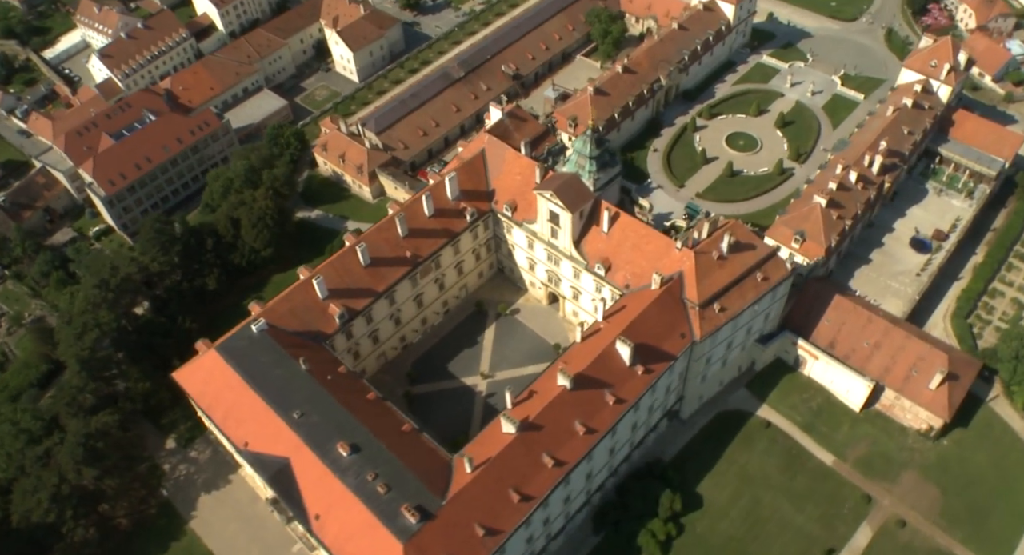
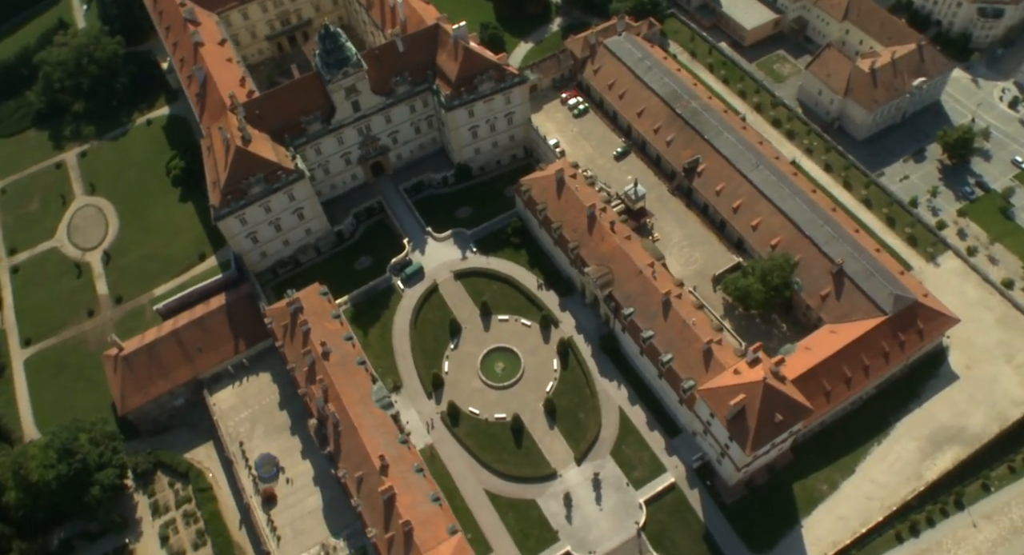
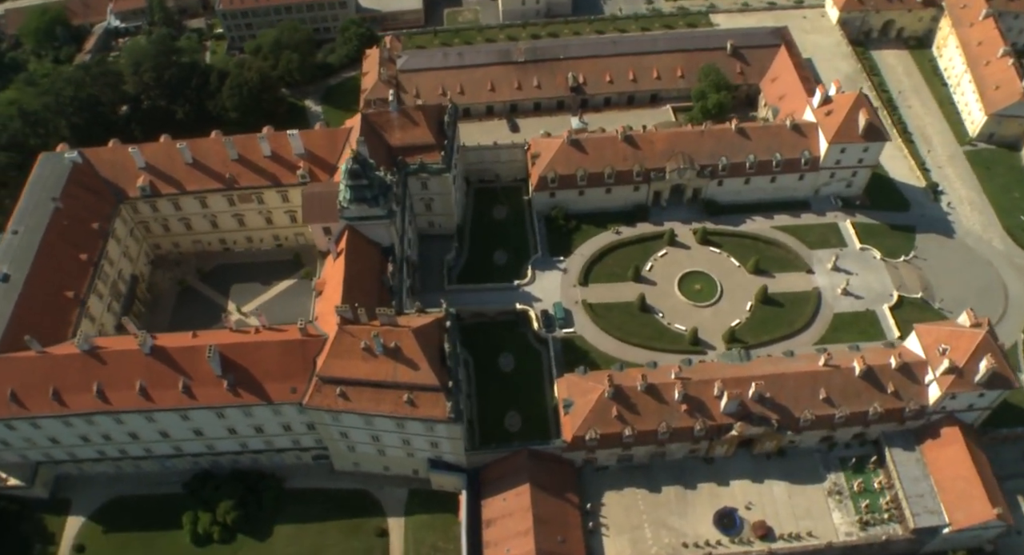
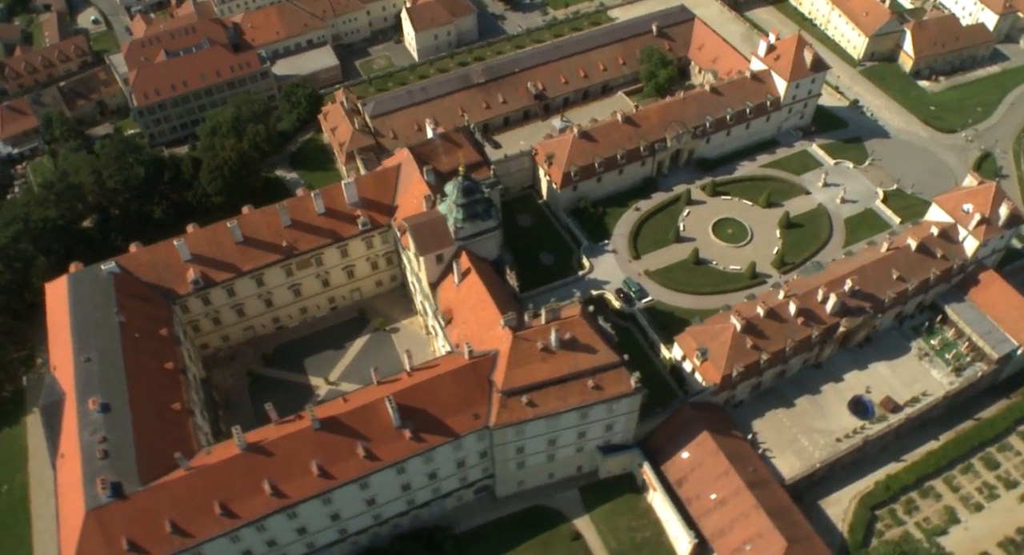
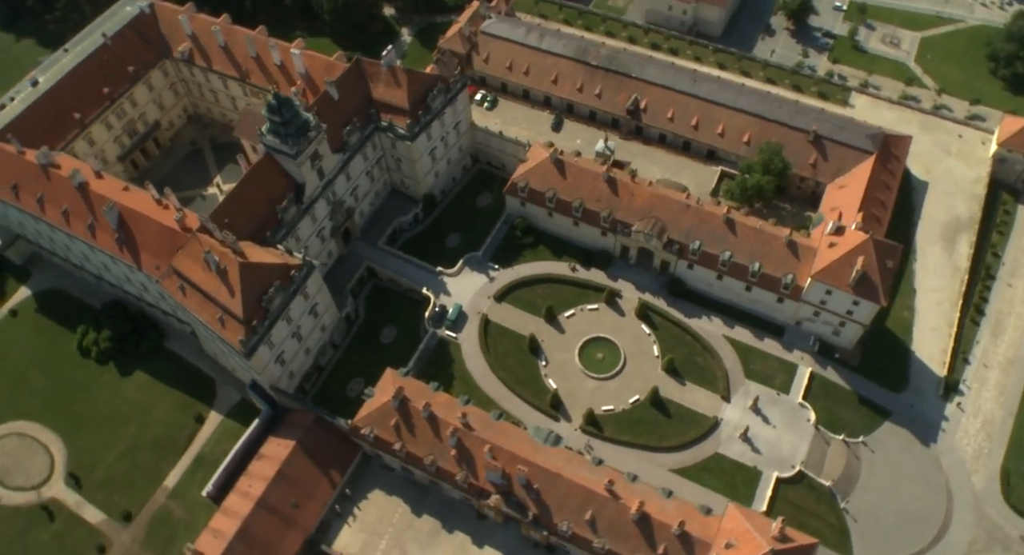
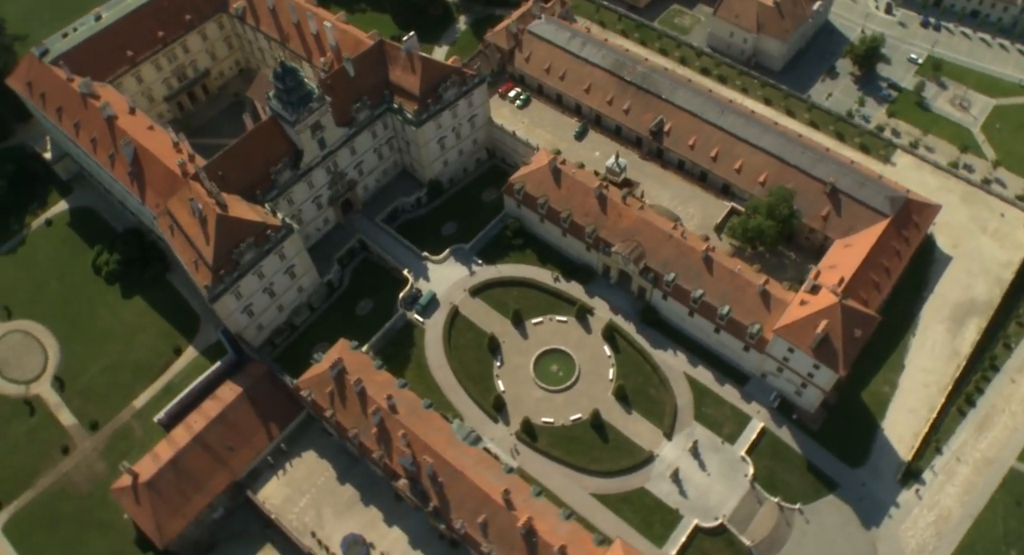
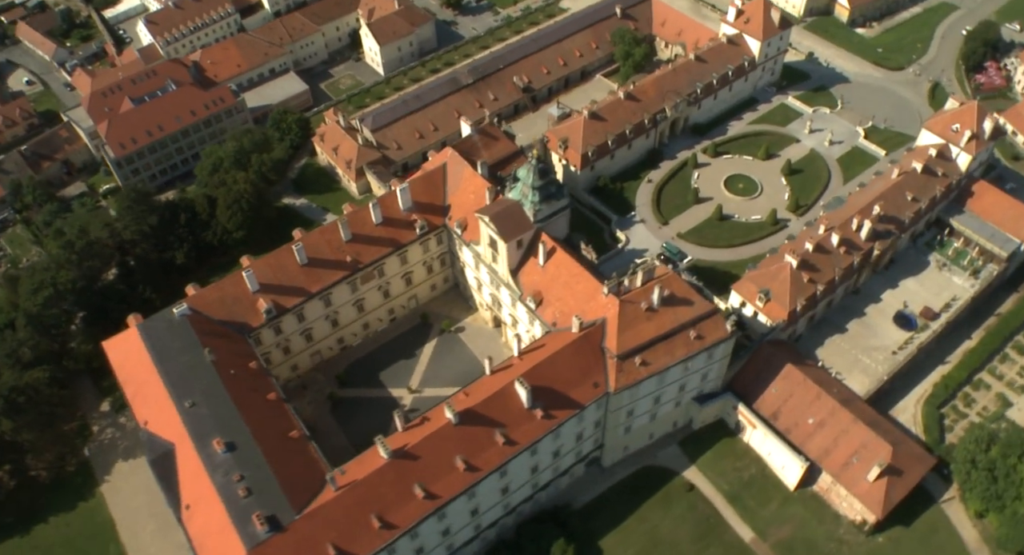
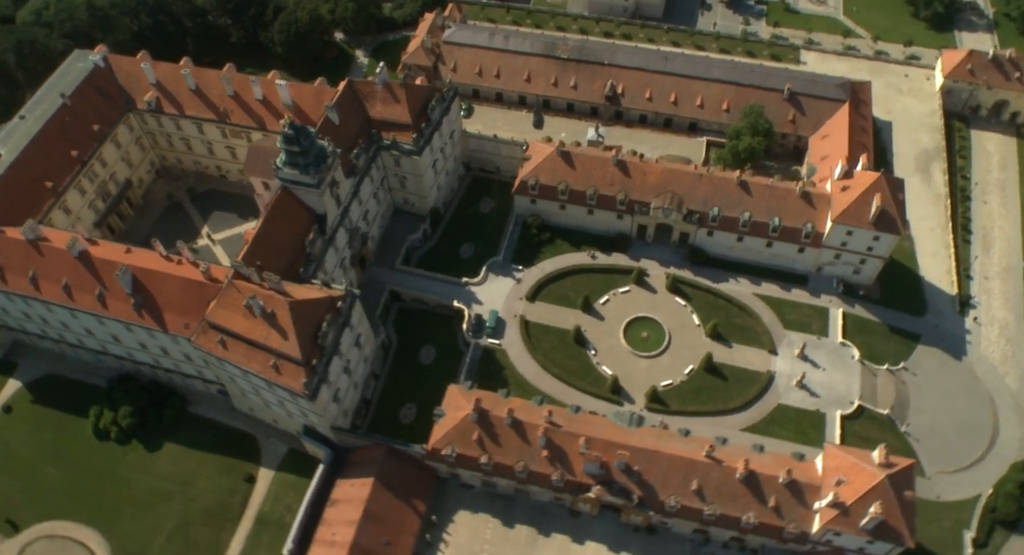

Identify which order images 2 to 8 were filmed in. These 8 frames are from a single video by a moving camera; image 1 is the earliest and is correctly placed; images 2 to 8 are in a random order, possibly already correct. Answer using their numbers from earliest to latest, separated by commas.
7, 4, 3, 8, 5, 6, 2
